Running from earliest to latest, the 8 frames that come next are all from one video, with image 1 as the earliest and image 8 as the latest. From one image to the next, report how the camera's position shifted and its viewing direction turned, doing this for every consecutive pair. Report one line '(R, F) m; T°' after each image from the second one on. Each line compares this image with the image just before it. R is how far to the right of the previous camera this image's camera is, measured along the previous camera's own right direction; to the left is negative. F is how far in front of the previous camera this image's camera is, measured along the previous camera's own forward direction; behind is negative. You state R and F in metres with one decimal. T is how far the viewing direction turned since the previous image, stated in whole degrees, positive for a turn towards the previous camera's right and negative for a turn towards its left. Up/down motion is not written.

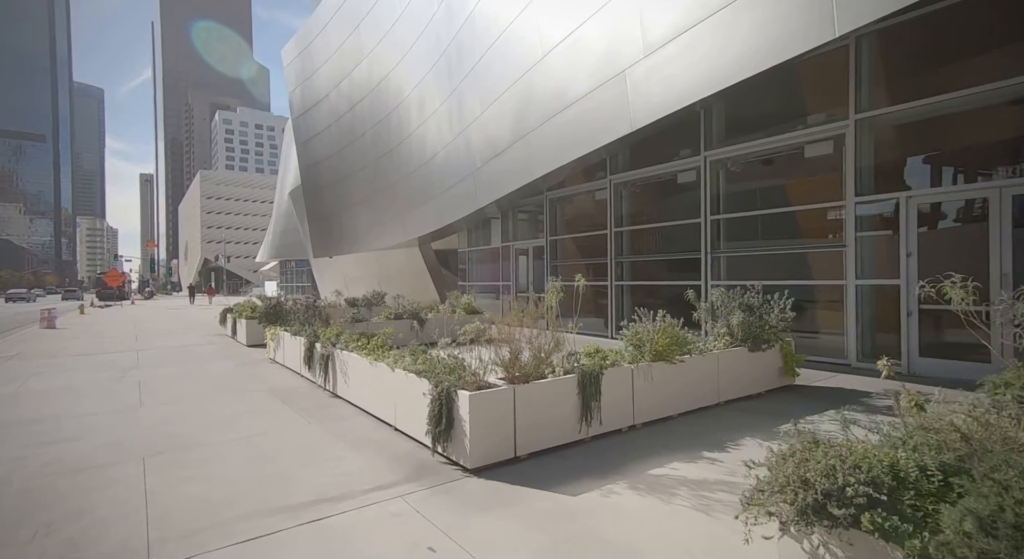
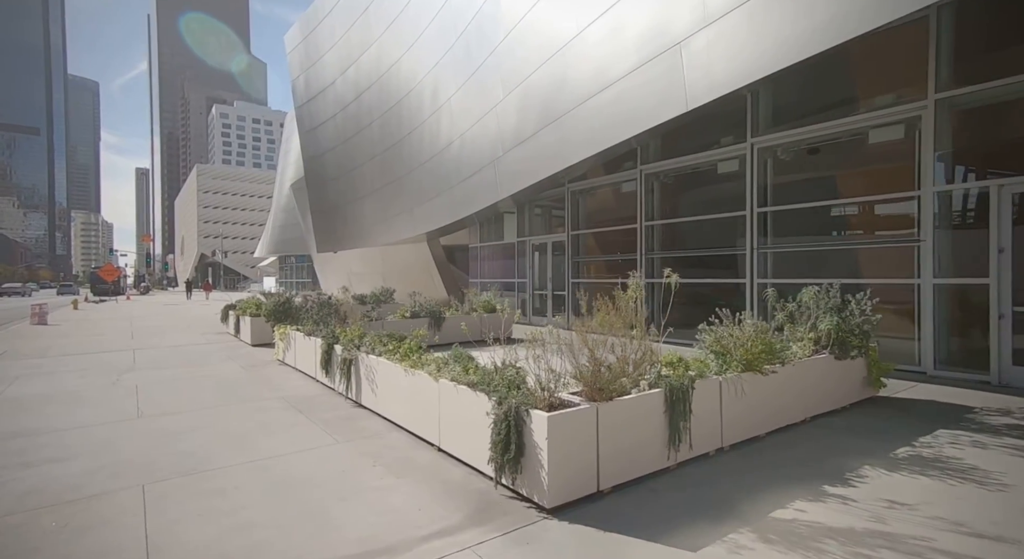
(-0.6, +0.8) m; 0°
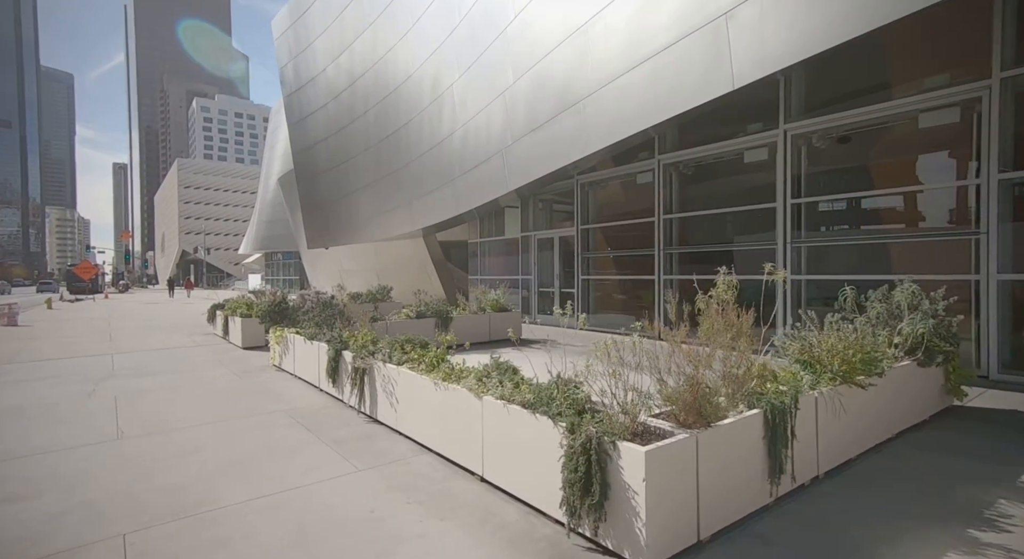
(-0.5, +0.7) m; +2°
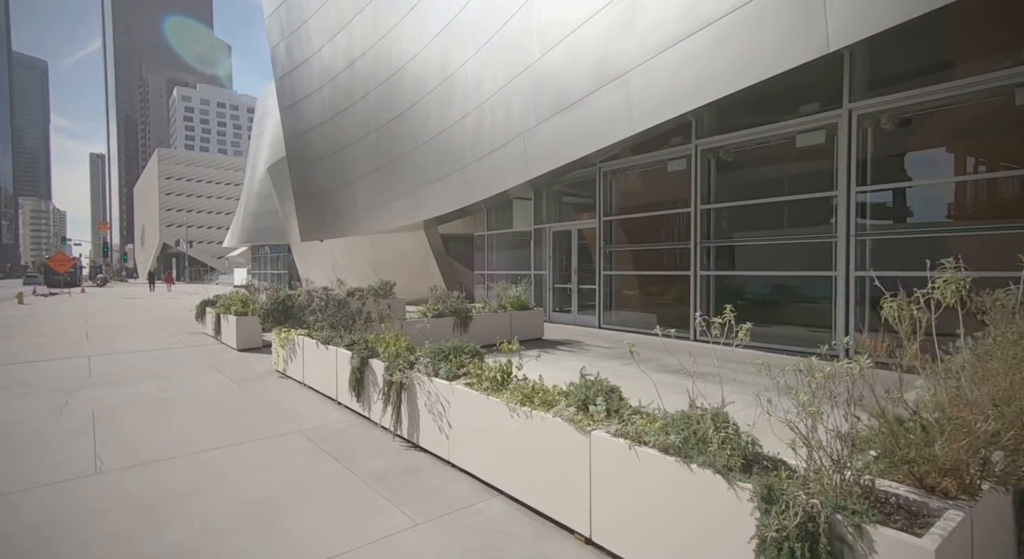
(-0.7, +1.0) m; +2°
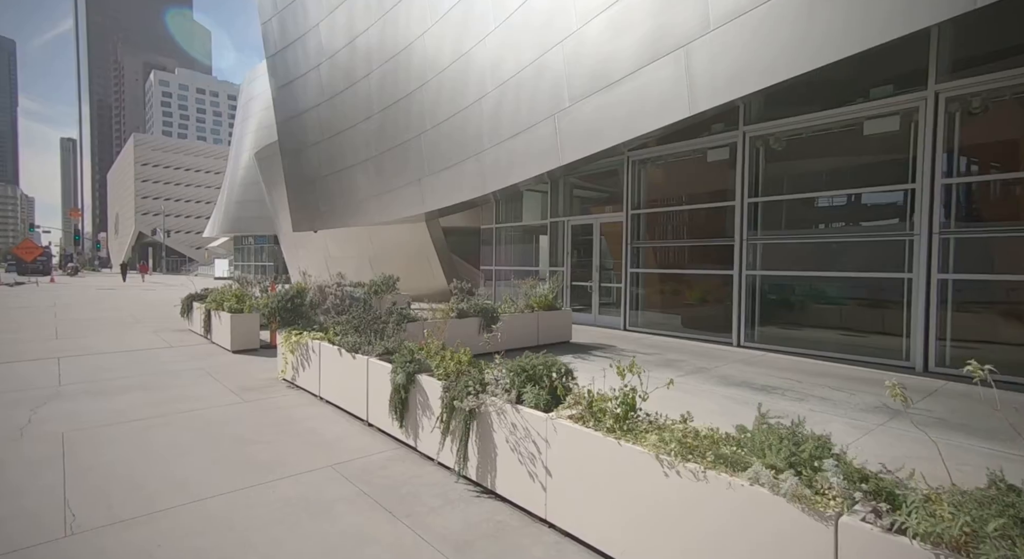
(-0.8, +1.0) m; +2°
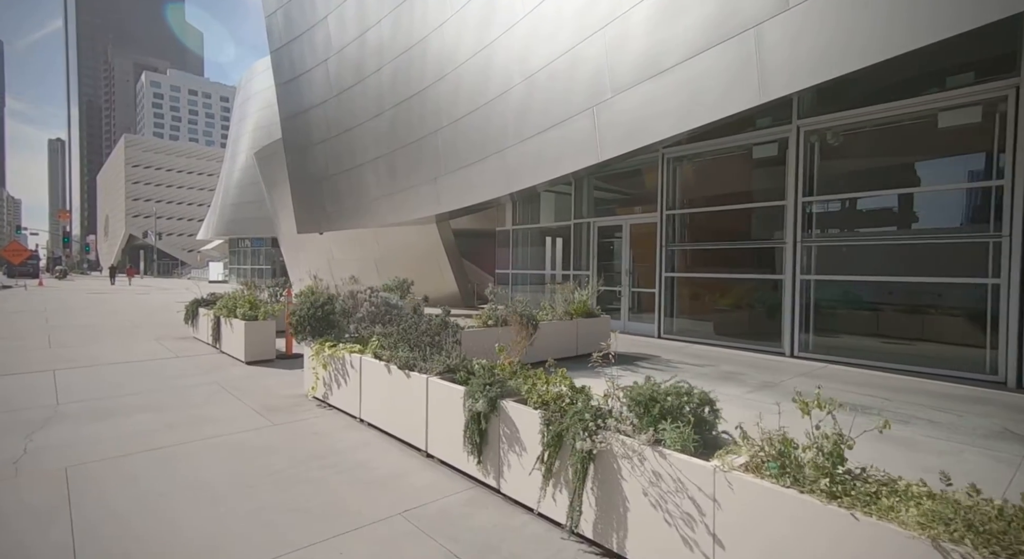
(-0.8, +0.7) m; +1°
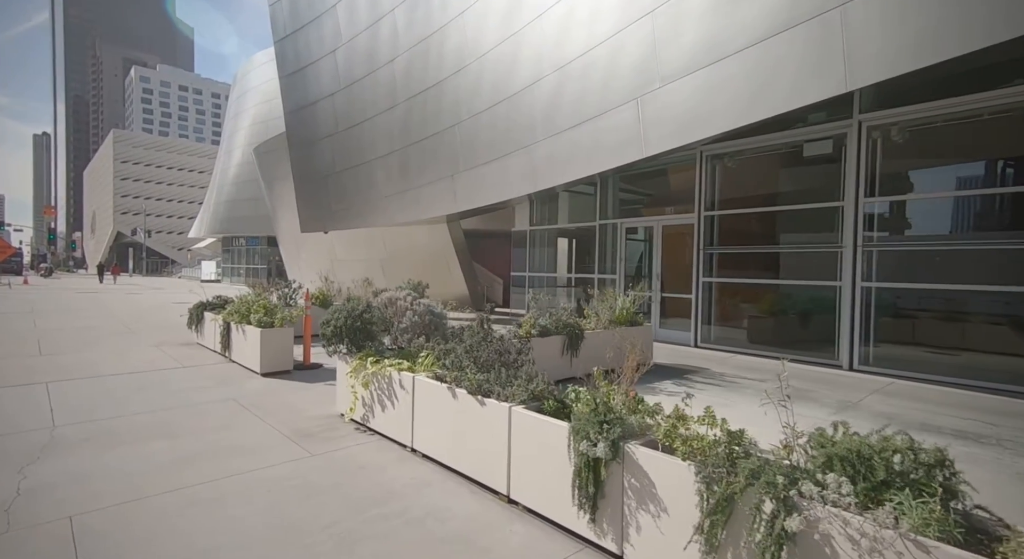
(-0.8, +0.7) m; +1°
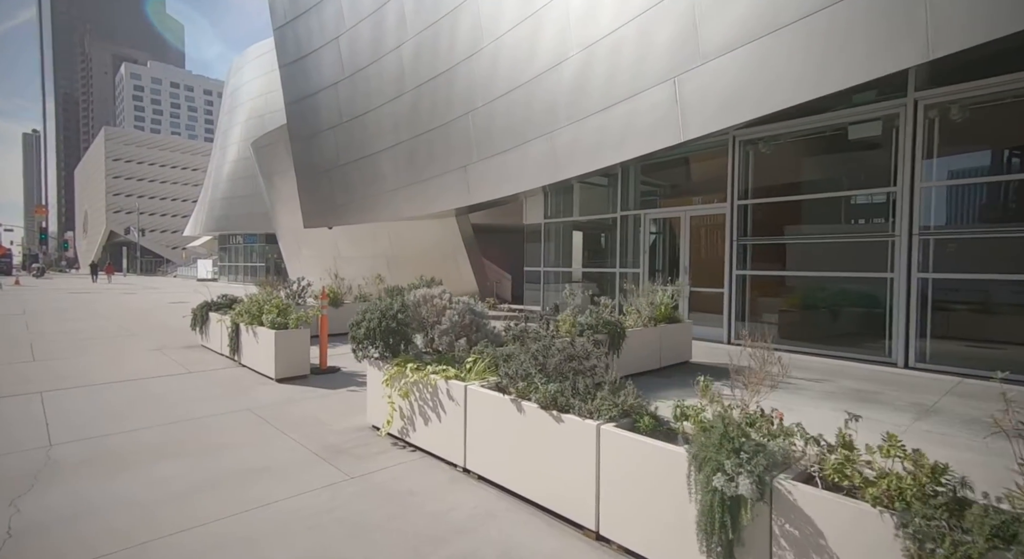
(-0.5, +0.6) m; 0°
